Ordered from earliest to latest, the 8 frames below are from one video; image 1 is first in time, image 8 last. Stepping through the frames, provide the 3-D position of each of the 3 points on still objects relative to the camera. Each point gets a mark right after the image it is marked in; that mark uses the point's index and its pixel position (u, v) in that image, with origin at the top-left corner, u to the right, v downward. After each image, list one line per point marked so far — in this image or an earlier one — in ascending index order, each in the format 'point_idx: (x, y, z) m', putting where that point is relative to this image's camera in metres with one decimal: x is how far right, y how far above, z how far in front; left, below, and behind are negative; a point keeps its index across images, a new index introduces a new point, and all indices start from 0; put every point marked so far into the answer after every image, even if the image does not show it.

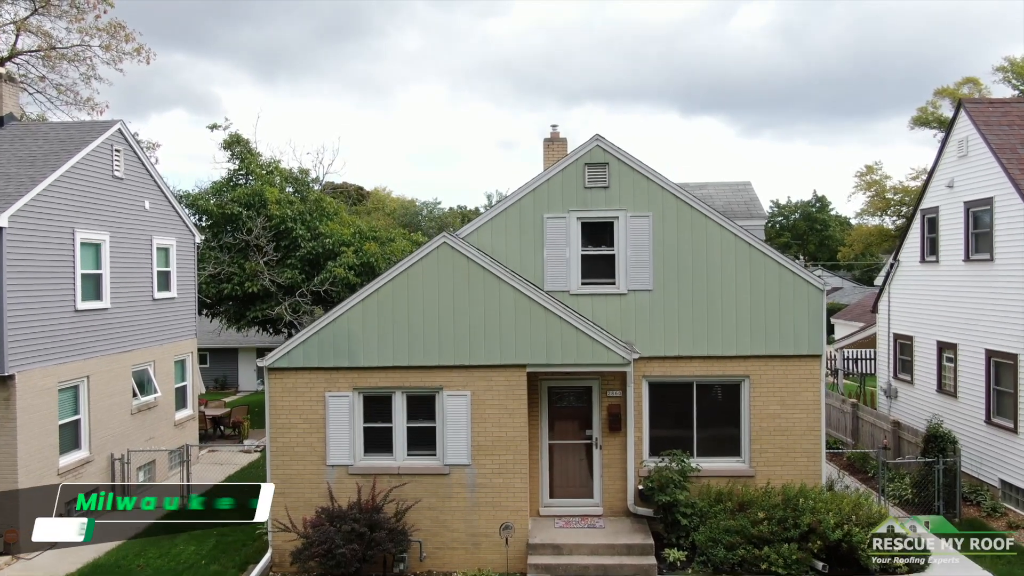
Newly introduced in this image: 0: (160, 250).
0: (-7.5, +0.8, +17.1) m
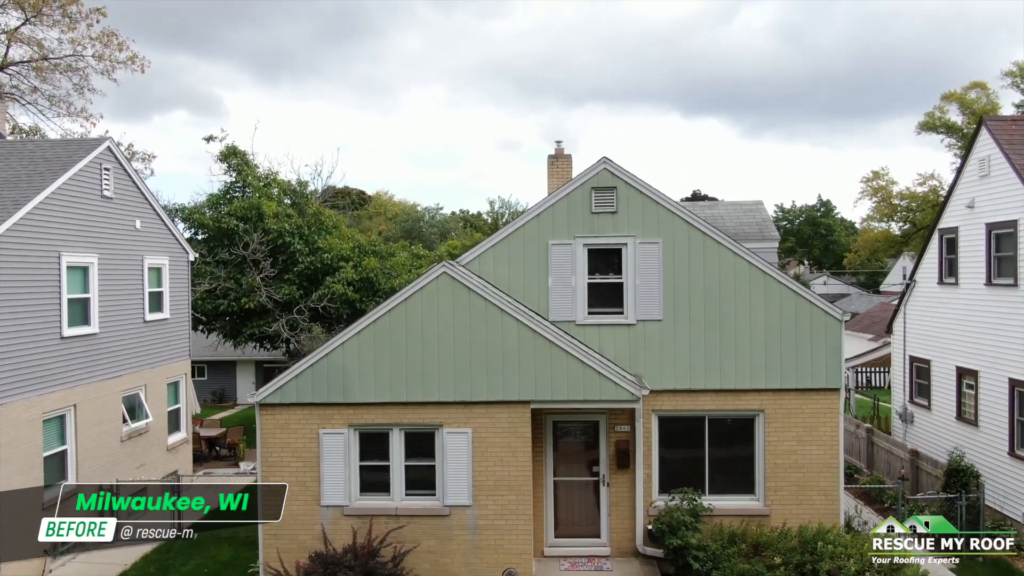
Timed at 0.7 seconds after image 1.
0: (-7.4, +0.3, +16.6) m
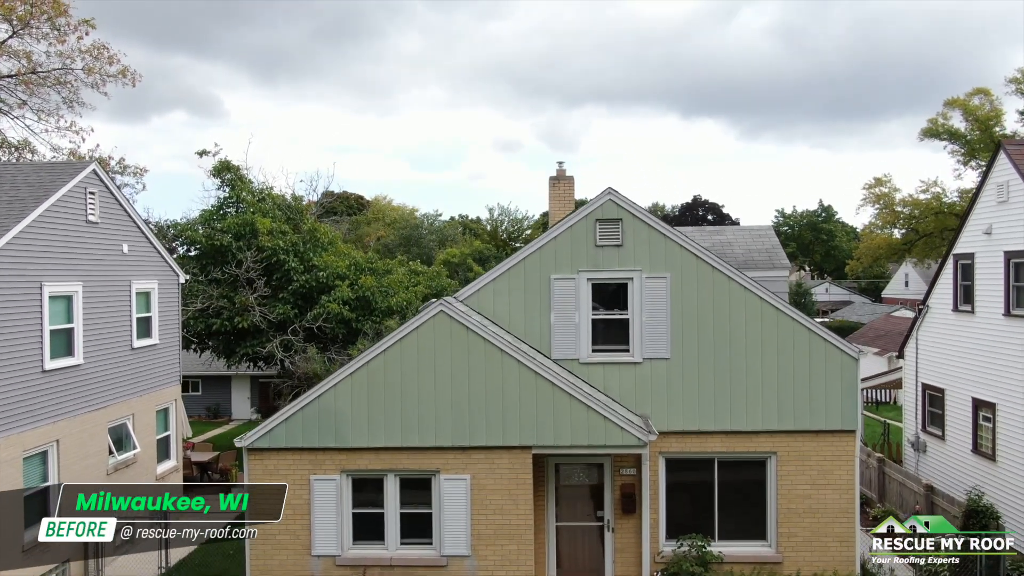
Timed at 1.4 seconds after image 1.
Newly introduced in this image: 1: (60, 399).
0: (-7.4, -0.2, +16.1) m
1: (-7.4, -1.8, +13.2) m
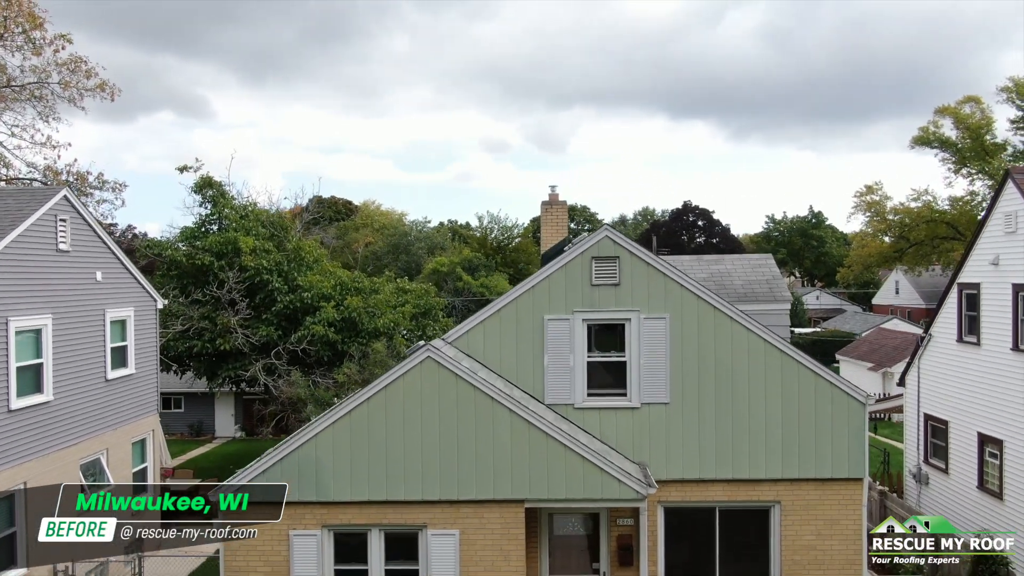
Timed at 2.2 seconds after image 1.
0: (-7.6, -0.7, +15.4) m
1: (-7.5, -2.3, +12.6) m
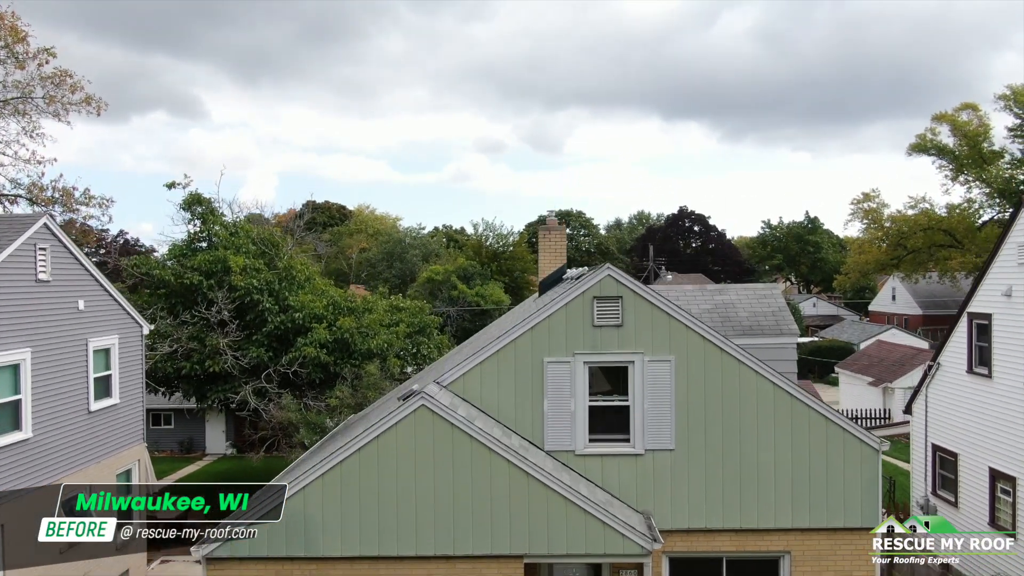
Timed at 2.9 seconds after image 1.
0: (-7.6, -1.2, +14.9) m
1: (-7.6, -2.9, +12.1) m
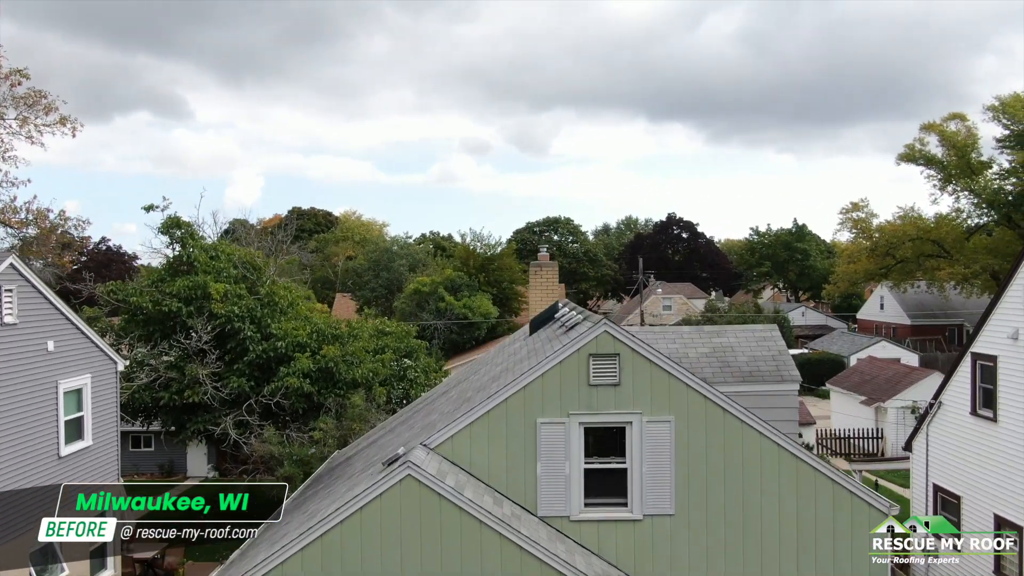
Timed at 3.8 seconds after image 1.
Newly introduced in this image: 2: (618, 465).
0: (-7.8, -1.9, +14.3) m
1: (-7.7, -3.5, +11.4) m
2: (+1.2, -2.1, +9.6) m
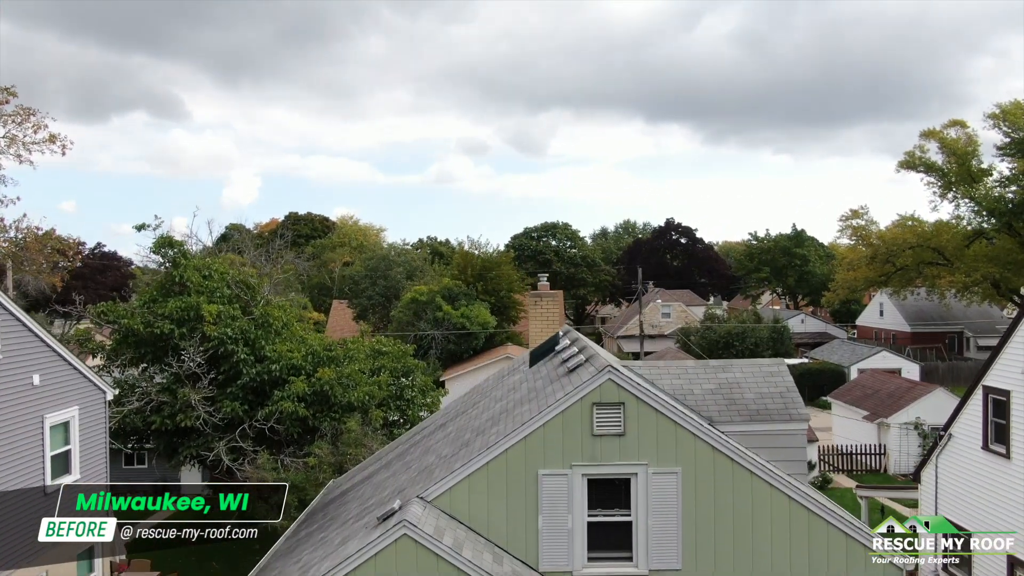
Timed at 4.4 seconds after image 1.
0: (-7.8, -2.4, +13.9) m
1: (-7.7, -4.0, +11.0) m
2: (+1.3, -2.6, +9.2) m
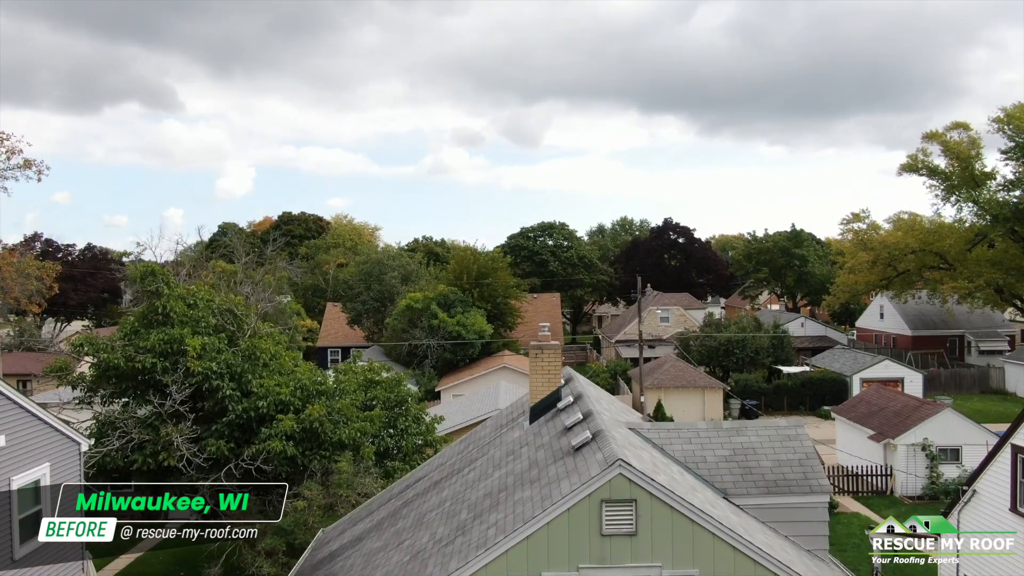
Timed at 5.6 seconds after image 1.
0: (-7.8, -3.2, +13.0) m
1: (-7.7, -4.9, +10.2) m
2: (+1.3, -3.5, +8.4) m
